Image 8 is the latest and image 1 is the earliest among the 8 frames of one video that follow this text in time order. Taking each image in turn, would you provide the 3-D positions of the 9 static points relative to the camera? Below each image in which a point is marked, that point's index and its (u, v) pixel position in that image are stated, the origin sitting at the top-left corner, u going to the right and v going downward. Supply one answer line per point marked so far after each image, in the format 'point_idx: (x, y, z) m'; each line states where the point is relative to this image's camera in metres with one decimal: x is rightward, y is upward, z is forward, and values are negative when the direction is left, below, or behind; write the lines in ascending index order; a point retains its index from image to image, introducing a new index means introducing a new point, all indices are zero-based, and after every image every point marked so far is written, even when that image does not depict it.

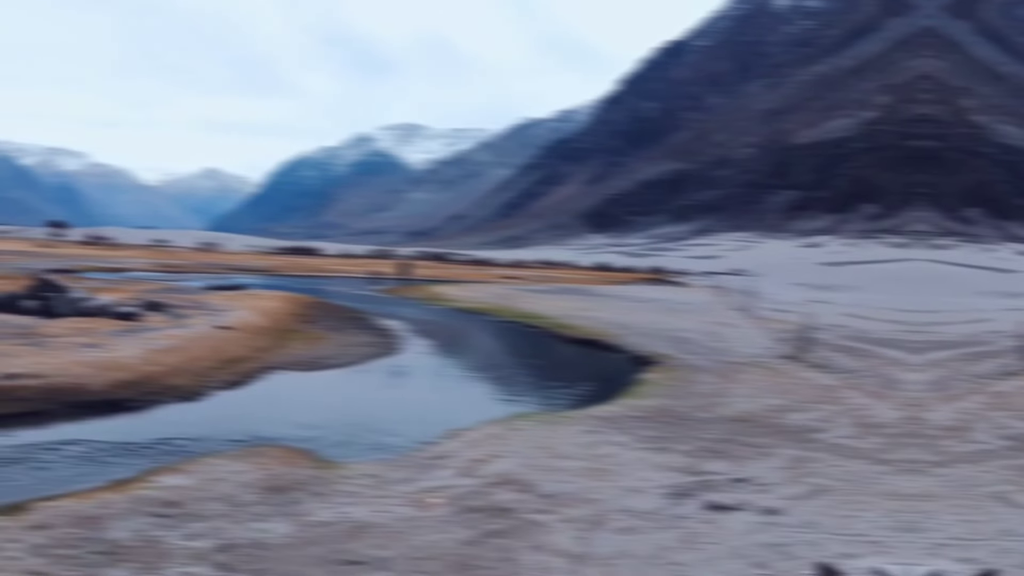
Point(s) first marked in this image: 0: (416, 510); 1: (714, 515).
0: (-1.4, -3.4, +12.8) m
1: (+3.0, -3.4, +12.7) m
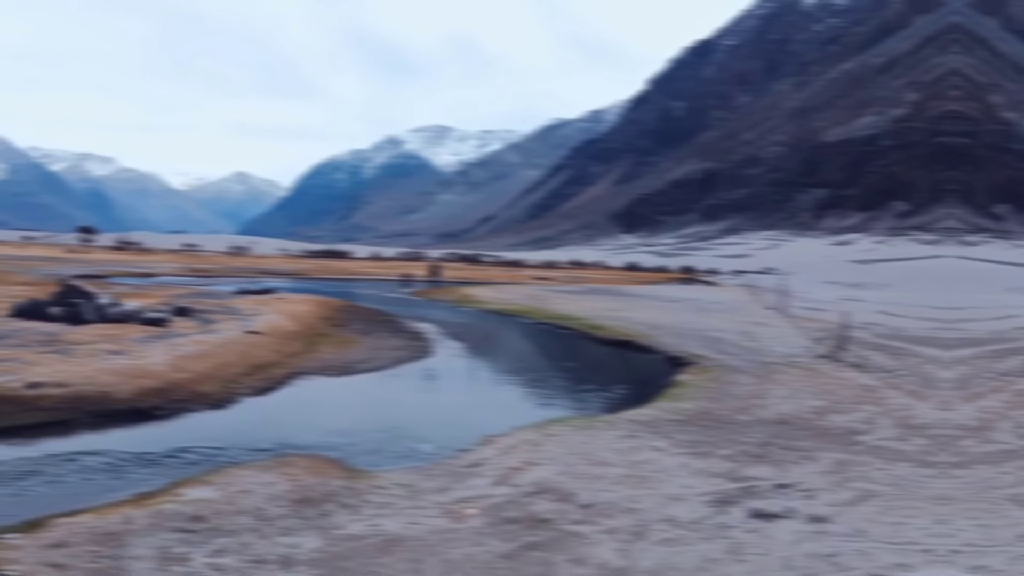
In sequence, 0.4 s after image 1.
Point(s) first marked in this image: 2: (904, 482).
0: (-0.9, -3.5, +12.4) m
1: (+3.6, -3.4, +12.1) m
2: (+6.9, -3.4, +14.9) m
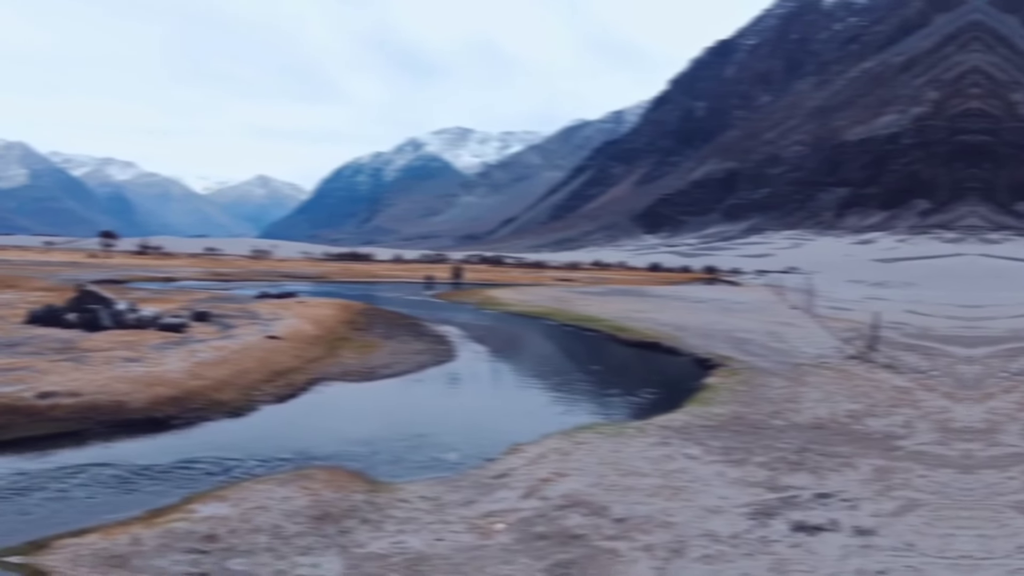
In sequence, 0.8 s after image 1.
0: (-0.5, -3.5, +11.9) m
1: (+4.0, -3.4, +11.5) m
2: (+7.4, -3.4, +14.2) m
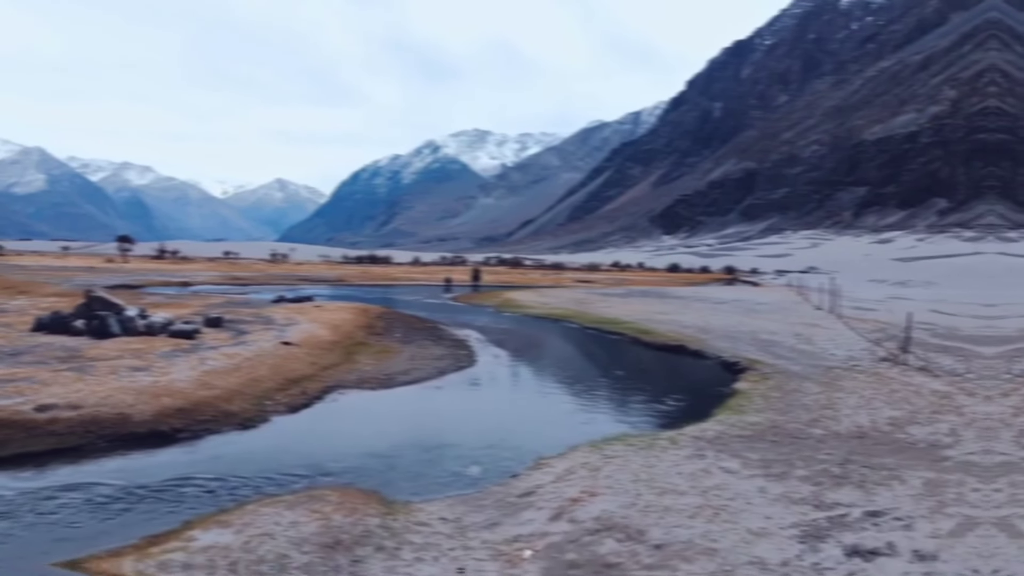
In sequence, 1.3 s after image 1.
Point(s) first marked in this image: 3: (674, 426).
0: (-0.1, -3.6, +11.0) m
1: (+4.3, -3.4, +10.6) m
2: (+7.8, -3.4, +13.2) m
3: (+3.5, -3.0, +18.2) m
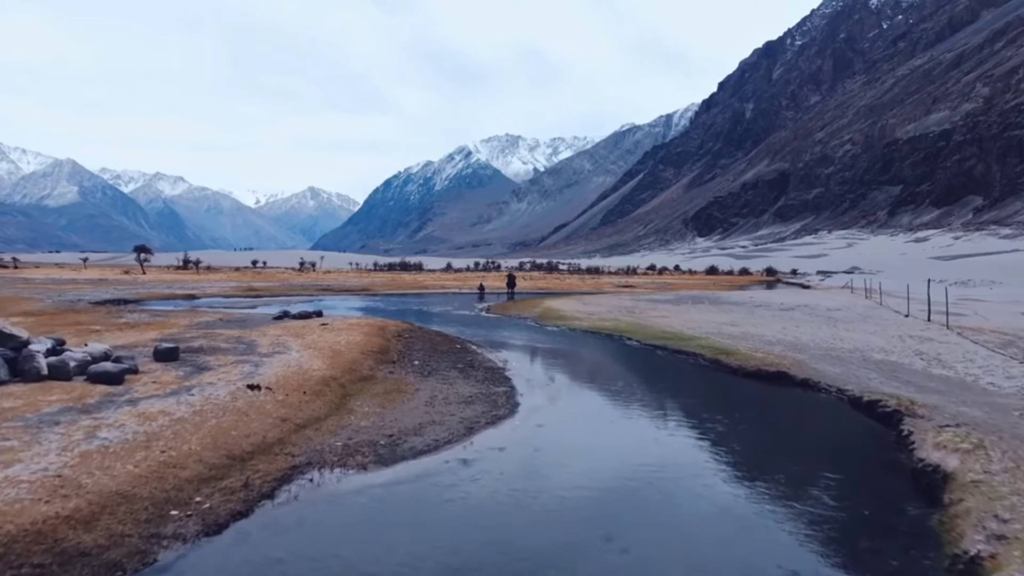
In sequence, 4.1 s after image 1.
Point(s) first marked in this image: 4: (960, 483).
0: (+0.6, -3.8, +2.9) m
1: (+5.0, -3.7, +2.3) m
2: (+8.5, -3.6, +4.9) m
3: (+4.4, -3.3, +10.0) m
4: (+6.9, -3.0, +13.4) m
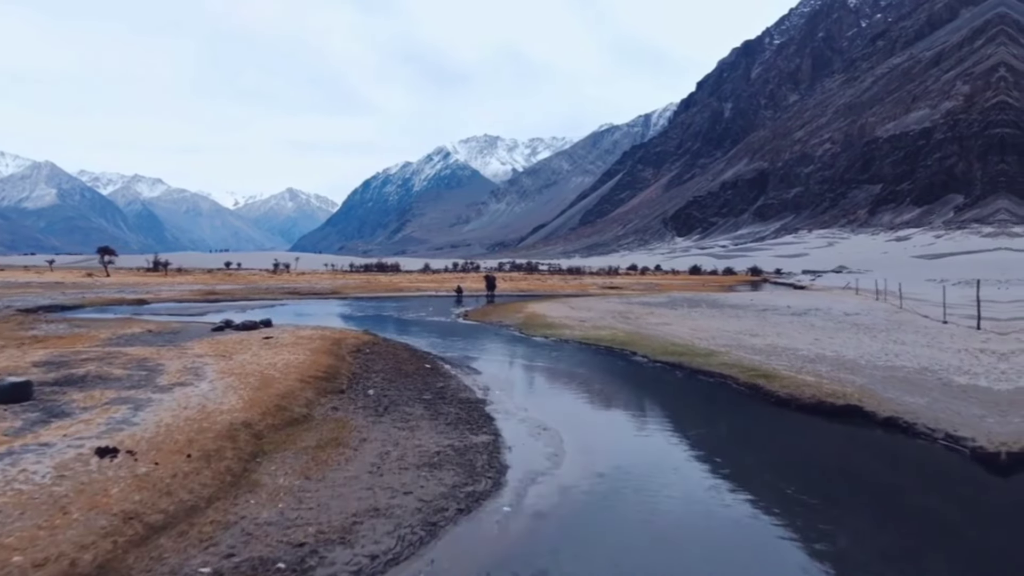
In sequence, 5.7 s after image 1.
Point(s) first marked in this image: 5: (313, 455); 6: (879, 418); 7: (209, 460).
0: (+0.7, -4.0, -3.8) m
1: (+5.2, -3.8, -4.3) m
2: (+8.7, -3.7, -1.7) m
3: (+4.4, -3.4, +3.4) m
4: (+6.8, -3.1, +6.9) m
5: (-4.0, -3.1, +16.2) m
6: (+8.4, -3.0, +20.1) m
7: (-5.2, -2.9, +14.3) m
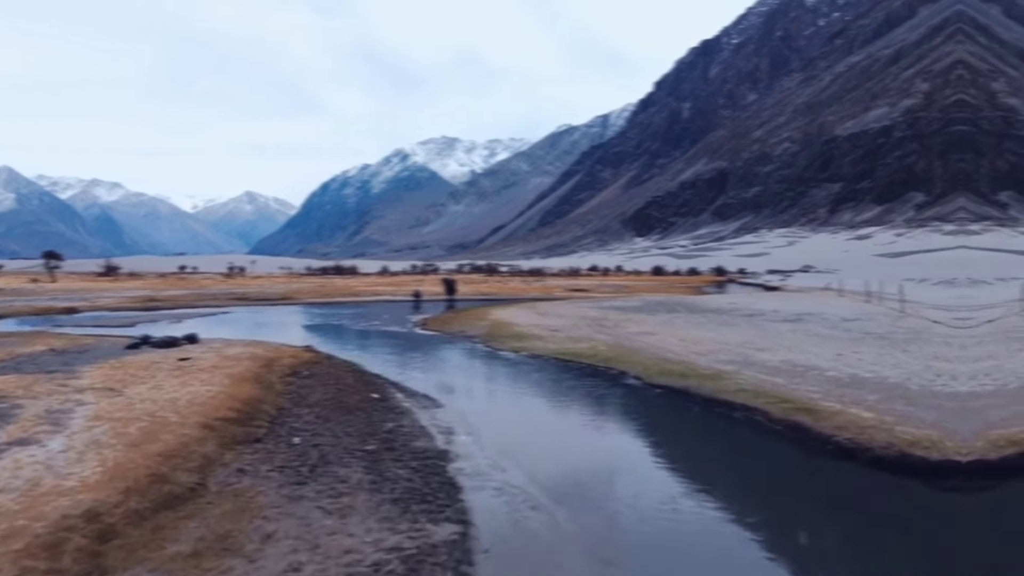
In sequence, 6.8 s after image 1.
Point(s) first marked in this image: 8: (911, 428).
0: (+1.4, -4.3, -9.4) m
1: (+5.9, -4.0, -9.6) m
2: (+9.2, -3.9, -6.9) m
3: (+4.8, -3.6, -2.0) m
4: (+7.0, -3.3, +1.6) m
5: (-4.3, -3.4, +10.4) m
6: (+8.0, -3.2, +14.8) m
7: (-5.4, -3.2, +8.4) m
8: (+8.2, -2.9, +18.0) m
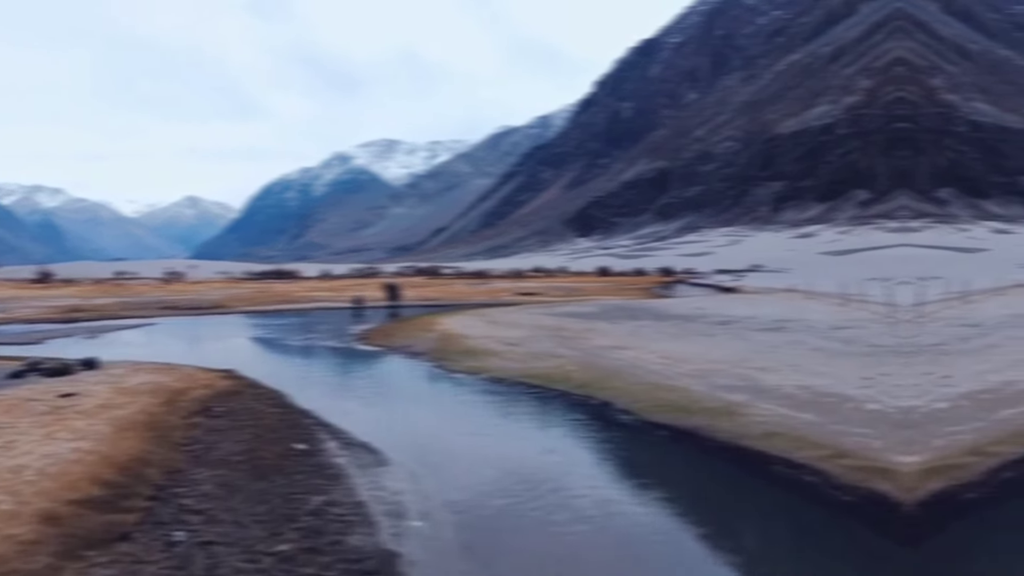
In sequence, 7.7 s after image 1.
0: (+2.9, -4.6, -14.4) m
1: (+7.4, -4.3, -14.4) m
2: (+10.5, -4.1, -11.4) m
3: (+5.7, -3.9, -6.9) m
4: (+7.7, -3.6, -3.2) m
5: (-4.1, -3.8, +4.9) m
6: (+7.8, -3.5, +10.1) m
7: (-5.1, -3.7, +2.8) m
8: (+7.8, -3.2, +13.3) m
